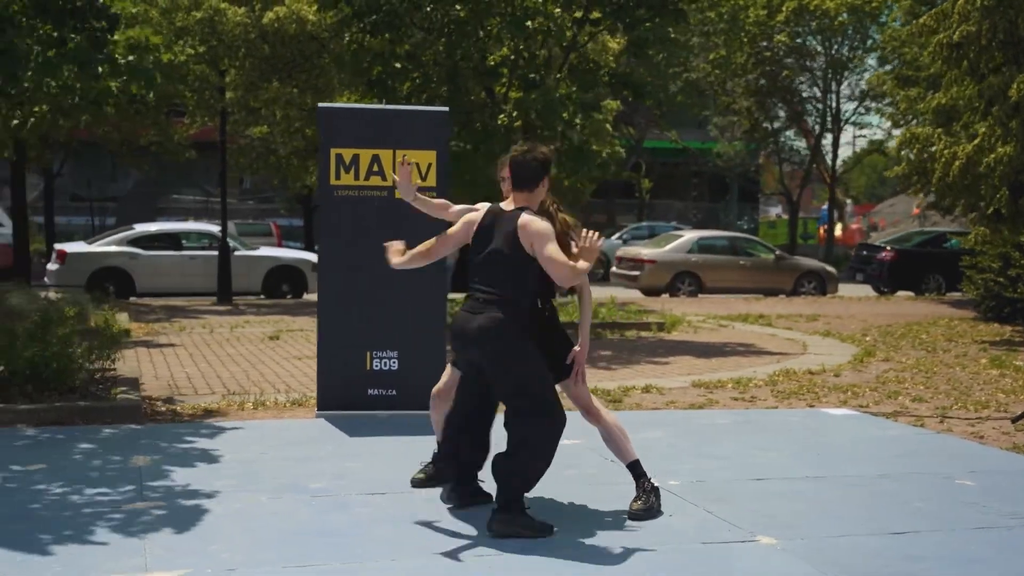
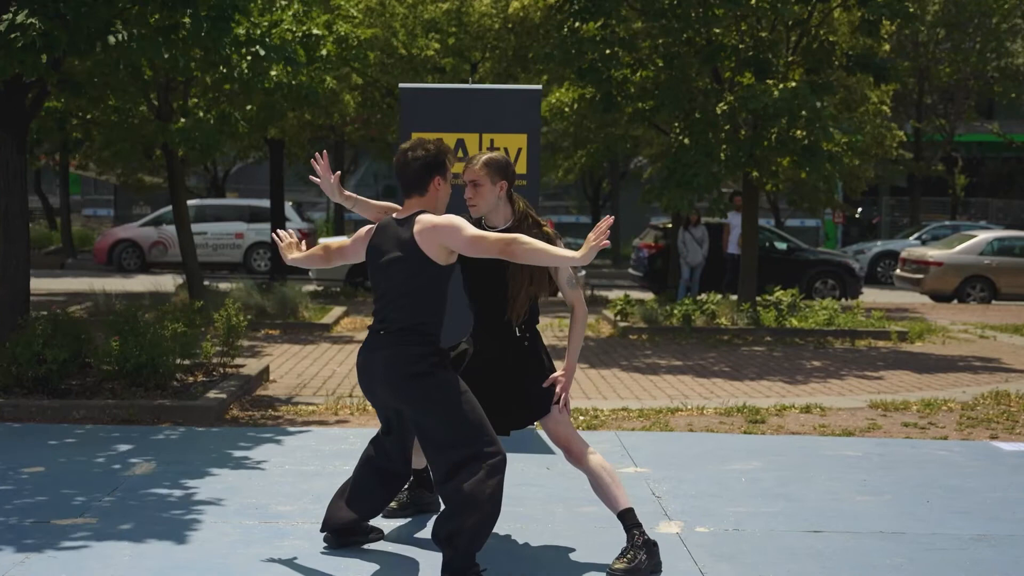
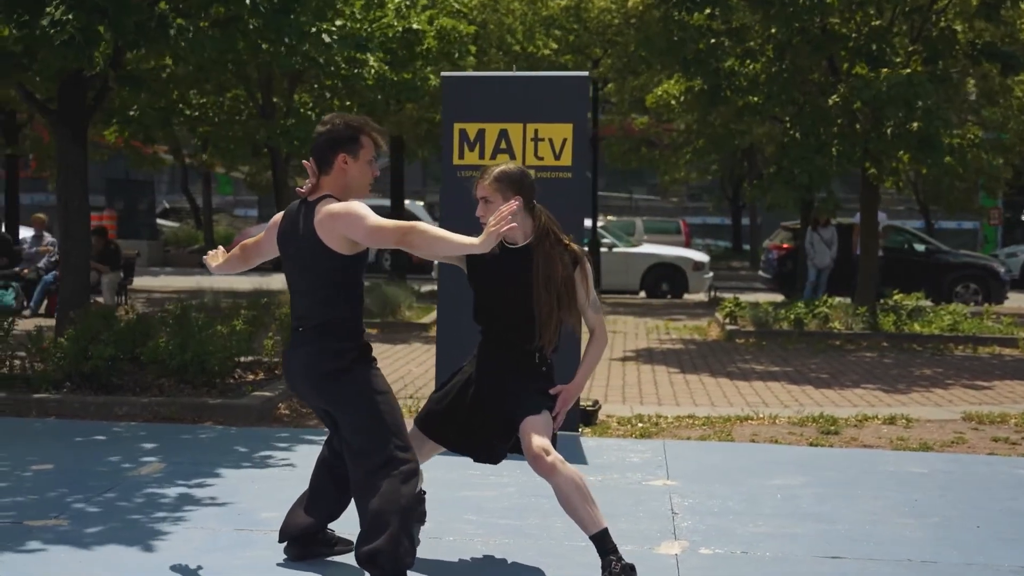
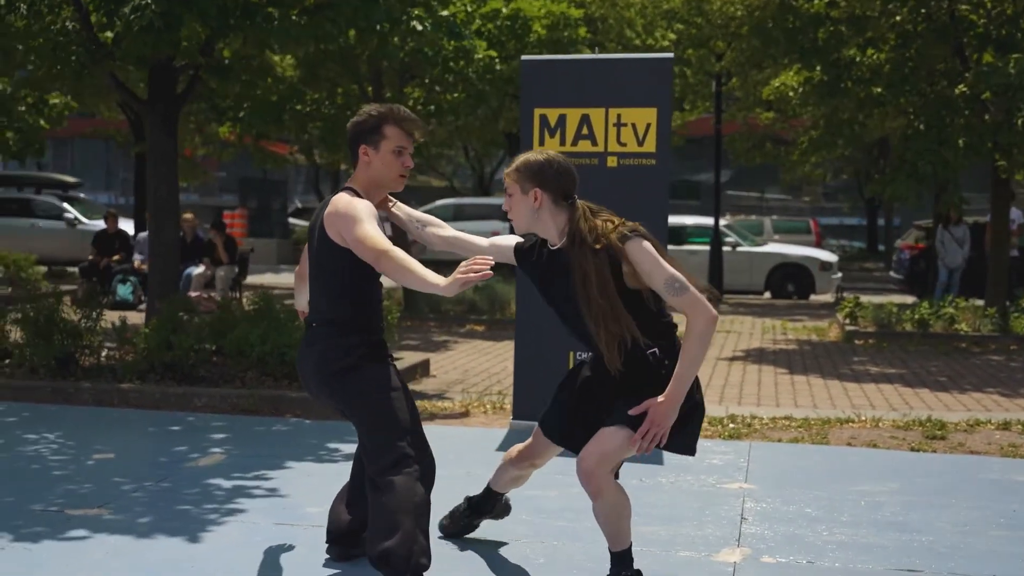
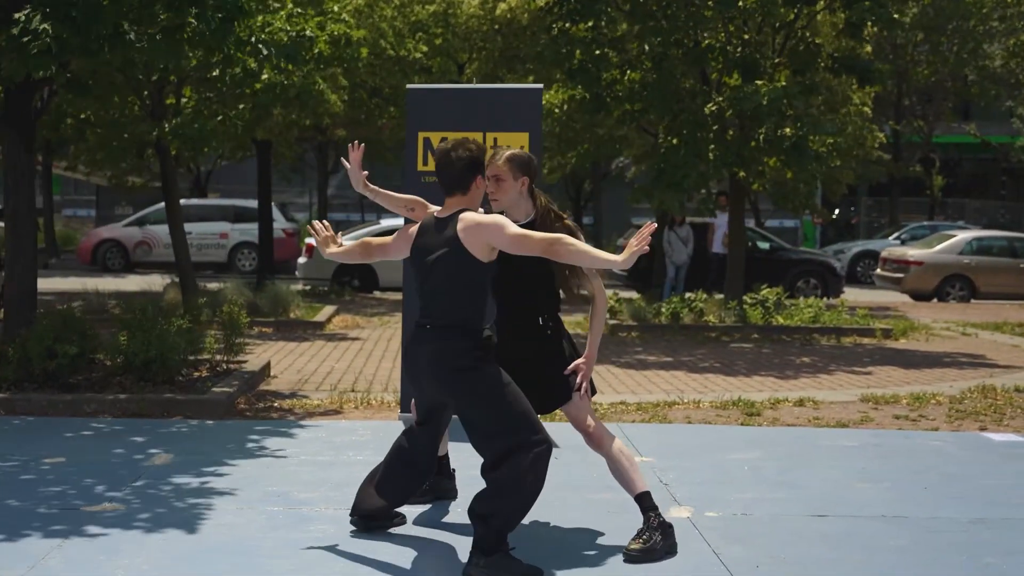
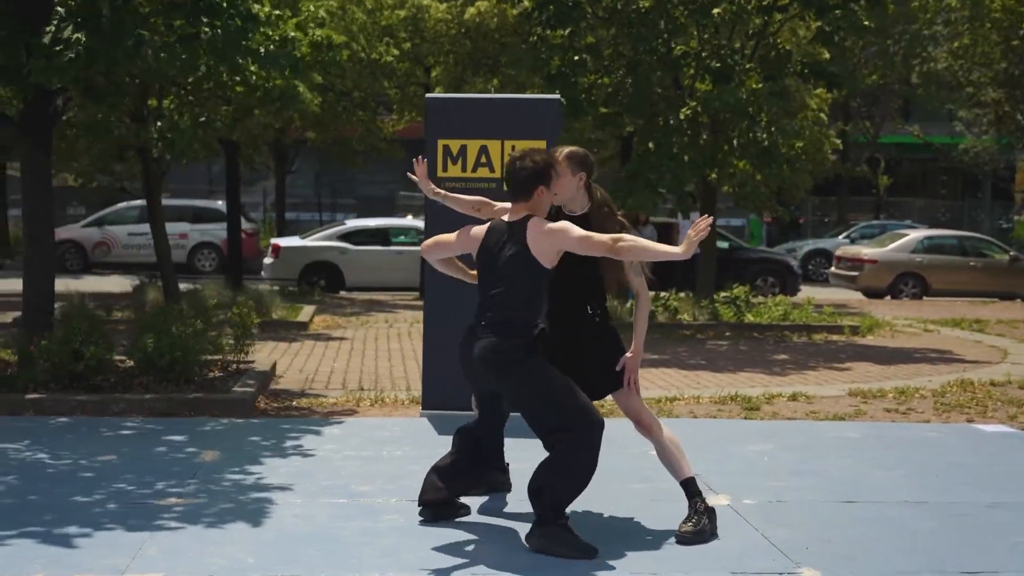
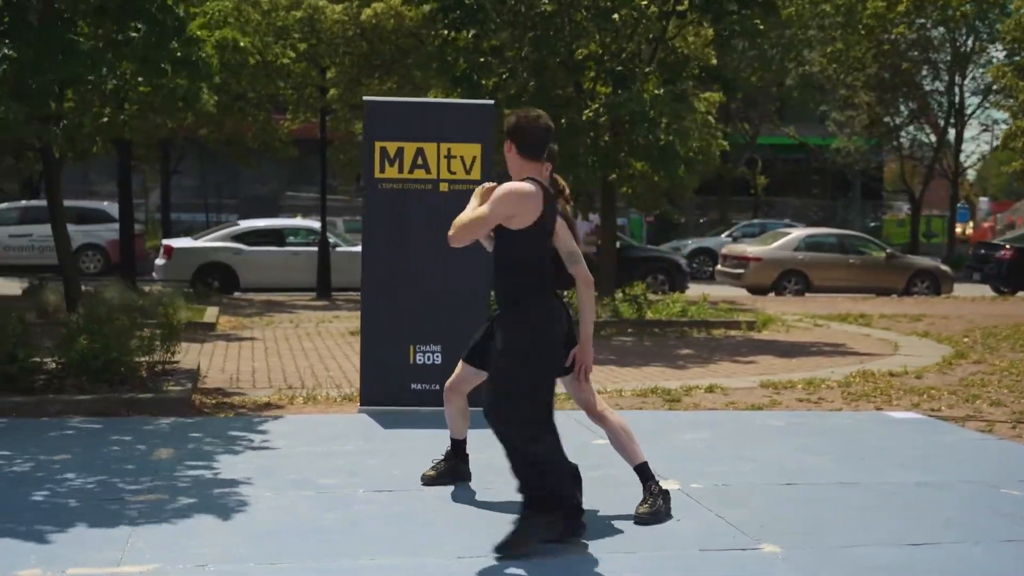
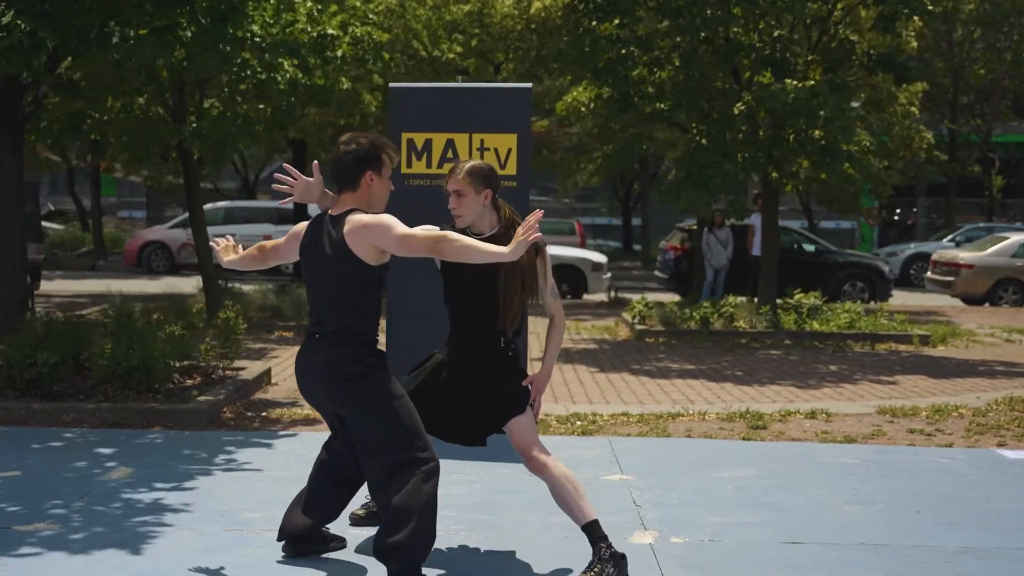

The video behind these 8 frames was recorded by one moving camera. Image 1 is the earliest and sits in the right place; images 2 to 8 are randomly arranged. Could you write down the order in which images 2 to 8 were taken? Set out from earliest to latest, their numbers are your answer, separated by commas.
7, 6, 5, 2, 8, 3, 4
